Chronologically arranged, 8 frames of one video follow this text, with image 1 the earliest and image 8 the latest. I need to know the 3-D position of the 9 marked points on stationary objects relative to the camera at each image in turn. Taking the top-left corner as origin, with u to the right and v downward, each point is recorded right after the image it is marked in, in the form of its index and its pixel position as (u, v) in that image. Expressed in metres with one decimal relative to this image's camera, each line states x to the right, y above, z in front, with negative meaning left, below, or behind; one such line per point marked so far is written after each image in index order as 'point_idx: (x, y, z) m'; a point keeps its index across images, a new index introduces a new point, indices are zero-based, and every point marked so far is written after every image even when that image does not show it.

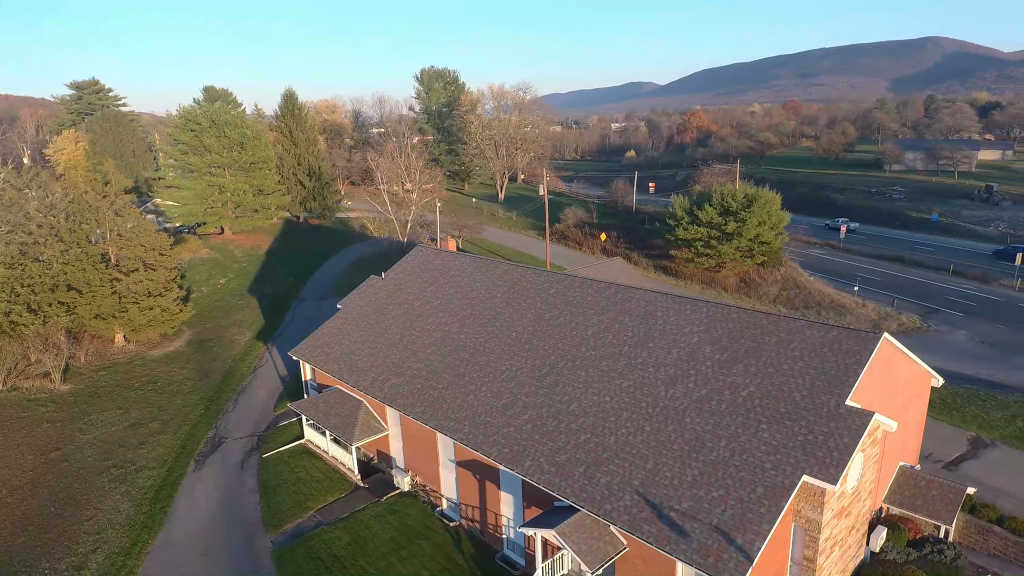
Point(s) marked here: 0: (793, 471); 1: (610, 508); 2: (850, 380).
0: (+5.8, -3.7, +12.2) m
1: (+2.1, -4.7, +12.9) m
2: (+7.6, -2.1, +13.5) m
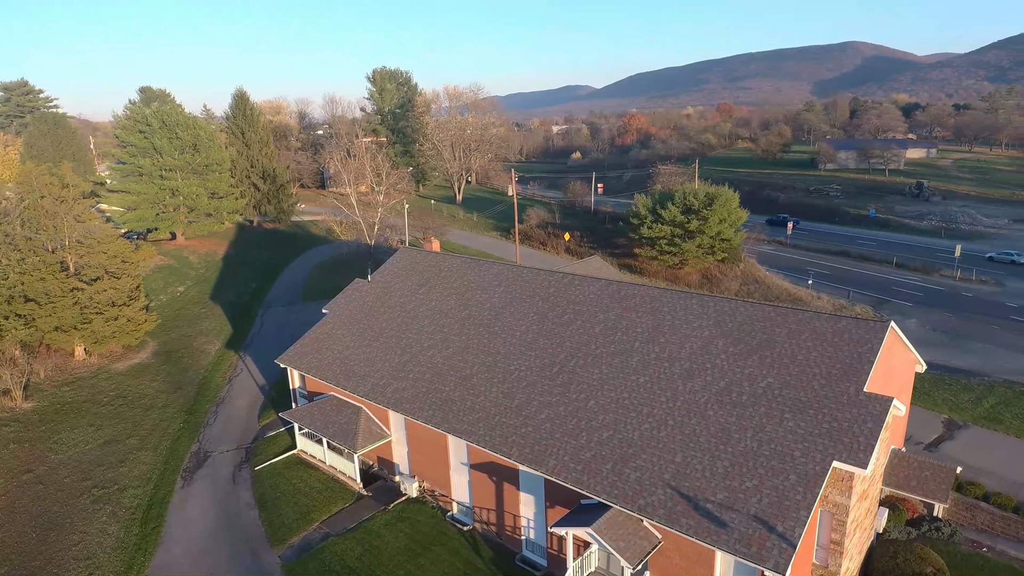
0: (+6.5, -3.5, +12.4) m
1: (+2.9, -4.6, +12.9) m
2: (+8.2, -1.8, +13.9) m
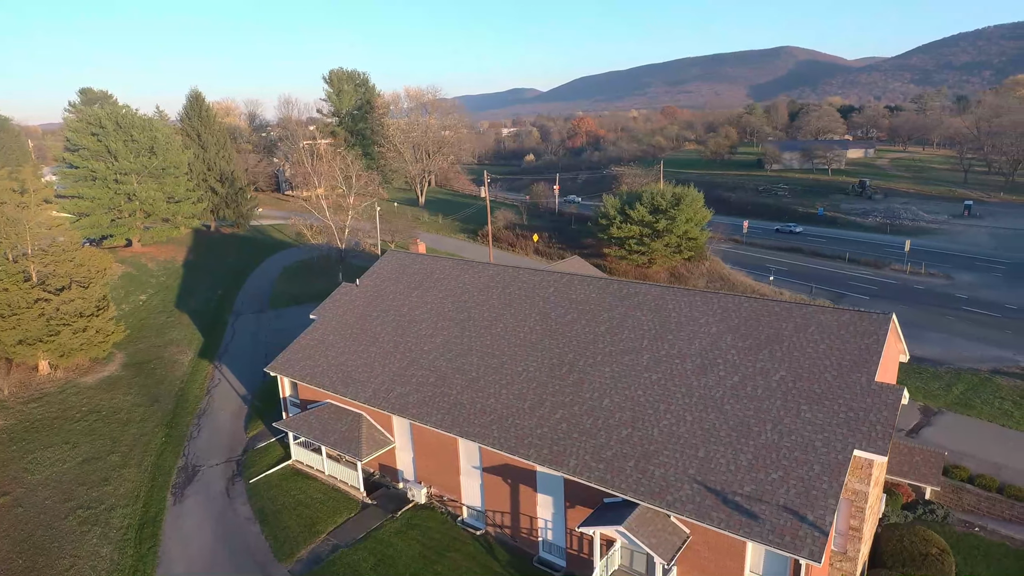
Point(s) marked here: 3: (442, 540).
0: (+7.1, -3.4, +12.8) m
1: (+3.5, -4.5, +13.0) m
2: (+8.7, -1.7, +14.4) m
3: (-1.9, -7.0, +16.6) m
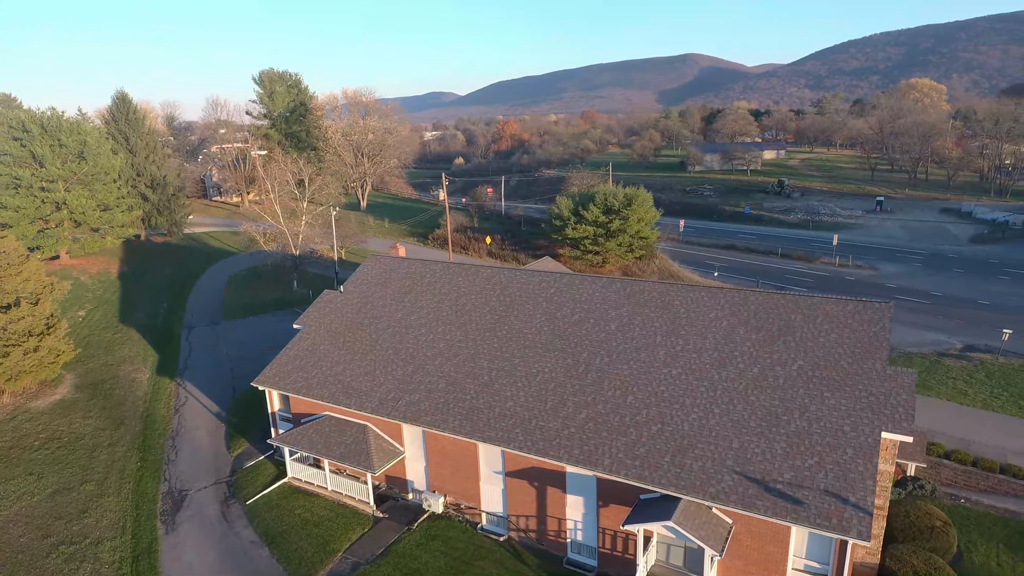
0: (+8.1, -3.2, +13.4) m
1: (+4.5, -4.4, +13.2) m
2: (+9.4, -1.4, +15.2) m
3: (-1.2, -7.1, +16.2) m
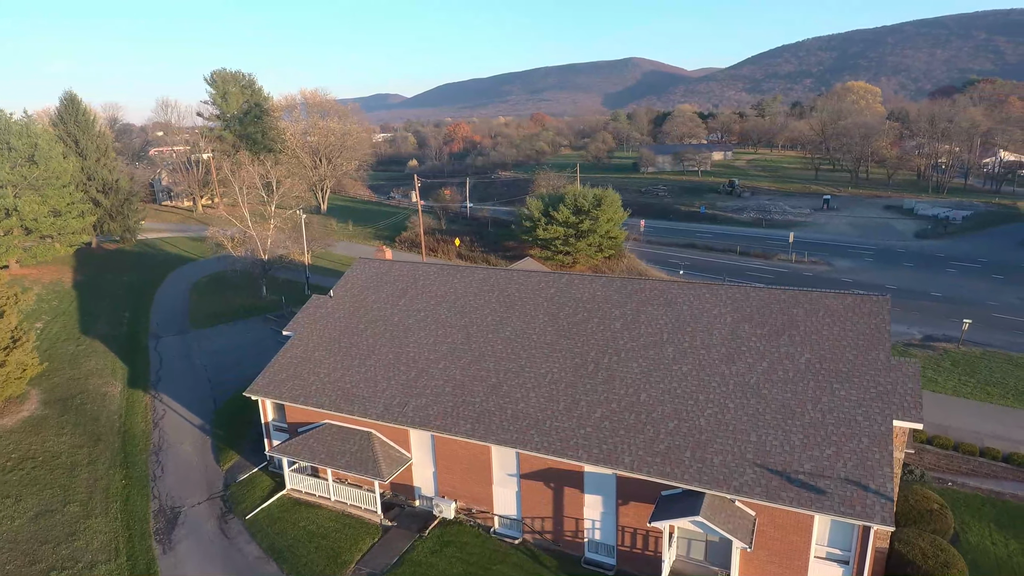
0: (+8.6, -3.0, +13.8) m
1: (+5.0, -4.3, +13.4) m
2: (+9.8, -1.3, +15.7) m
3: (-0.8, -7.1, +16.0) m
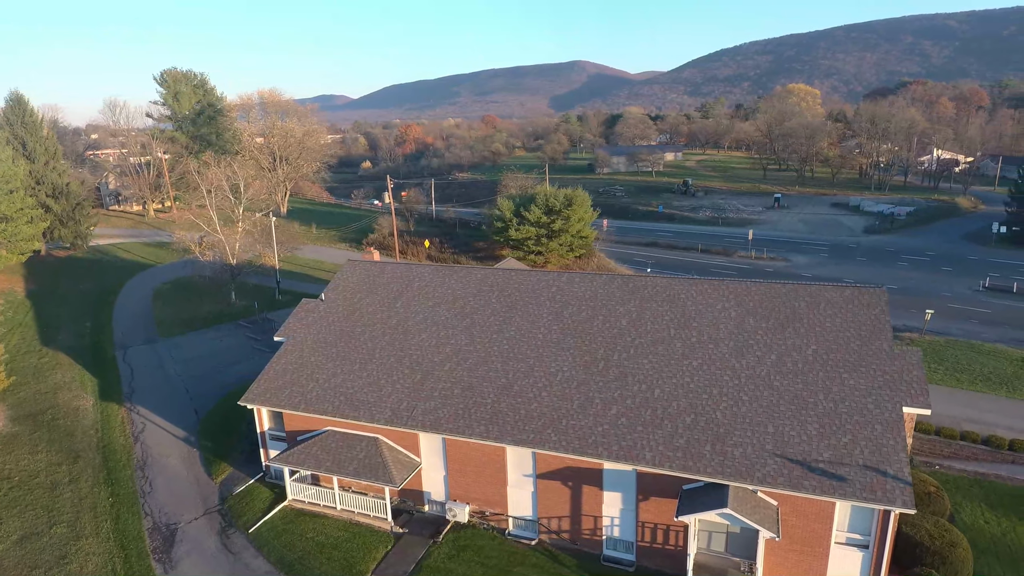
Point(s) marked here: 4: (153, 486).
0: (+9.1, -2.8, +14.3) m
1: (+5.6, -4.2, +13.6) m
2: (+10.1, -1.0, +16.2) m
3: (-0.3, -7.1, +15.8) m
4: (-11.9, -6.6, +19.9) m
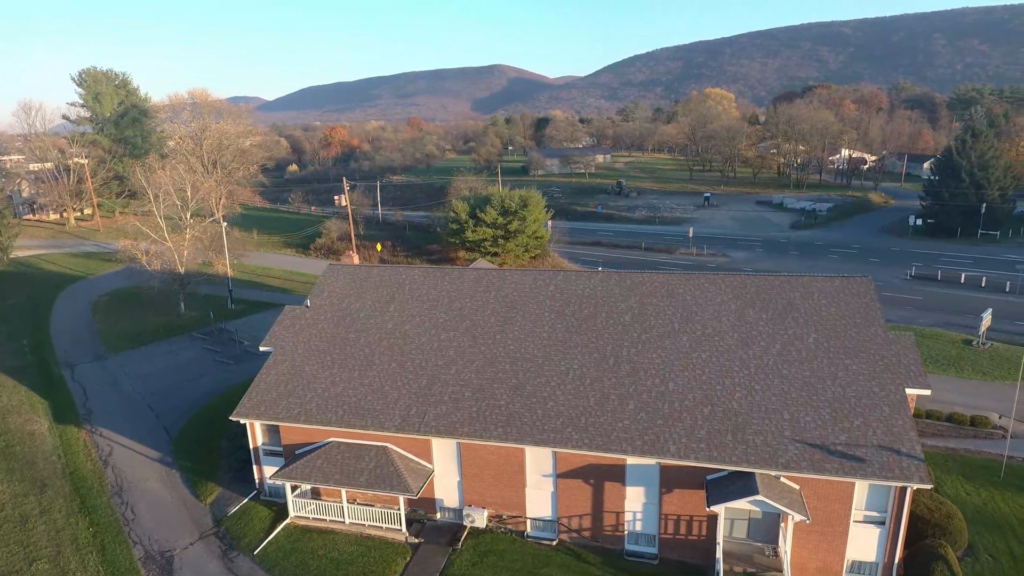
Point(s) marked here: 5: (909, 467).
0: (+9.7, -2.5, +15.1) m
1: (+6.4, -4.0, +14.1) m
2: (+10.5, -0.7, +17.2) m
3: (+0.3, -7.1, +15.7) m
4: (-11.7, -6.9, +18.6) m
5: (+8.9, -4.0, +13.4) m
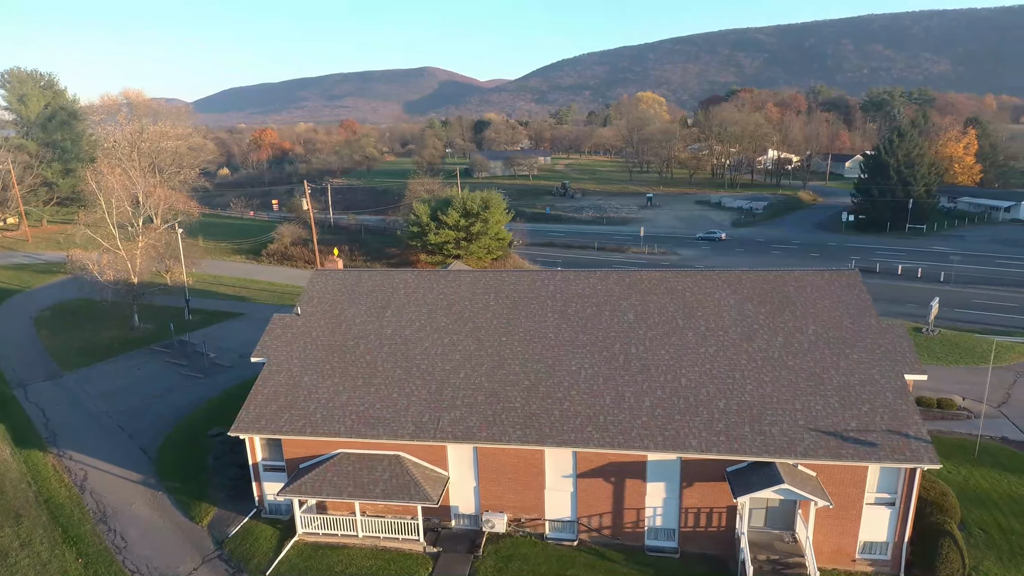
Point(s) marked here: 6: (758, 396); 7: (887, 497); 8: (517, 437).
0: (+10.3, -2.3, +16.0) m
1: (+7.0, -3.9, +14.6) m
2: (+10.8, -0.5, +18.0) m
3: (+1.0, -7.1, +15.7) m
4: (-11.2, -7.3, +17.5) m
5: (+9.6, -3.8, +14.2) m
6: (+6.5, -2.9, +16.0) m
7: (+9.3, -5.2, +14.9) m
8: (+0.1, -4.0, +16.0) m
